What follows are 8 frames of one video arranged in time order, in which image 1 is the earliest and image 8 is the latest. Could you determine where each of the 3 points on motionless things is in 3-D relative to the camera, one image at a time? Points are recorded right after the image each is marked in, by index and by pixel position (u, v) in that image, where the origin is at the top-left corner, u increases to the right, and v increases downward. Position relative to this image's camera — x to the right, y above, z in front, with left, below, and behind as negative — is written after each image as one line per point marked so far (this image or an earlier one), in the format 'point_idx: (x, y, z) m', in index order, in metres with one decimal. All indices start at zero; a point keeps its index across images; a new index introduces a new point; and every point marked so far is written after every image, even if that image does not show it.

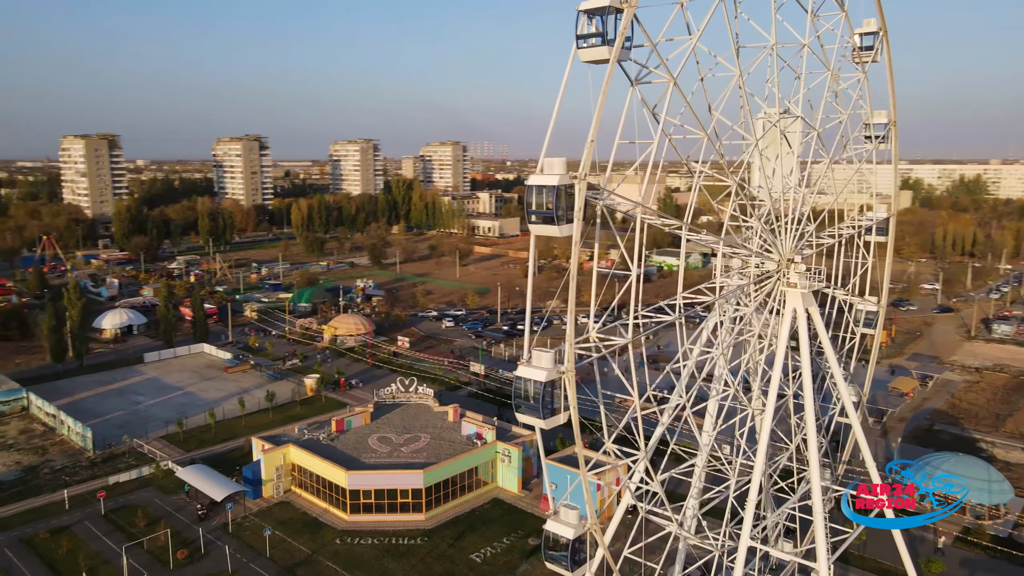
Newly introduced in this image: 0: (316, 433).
0: (-3.5, -2.6, +12.7) m
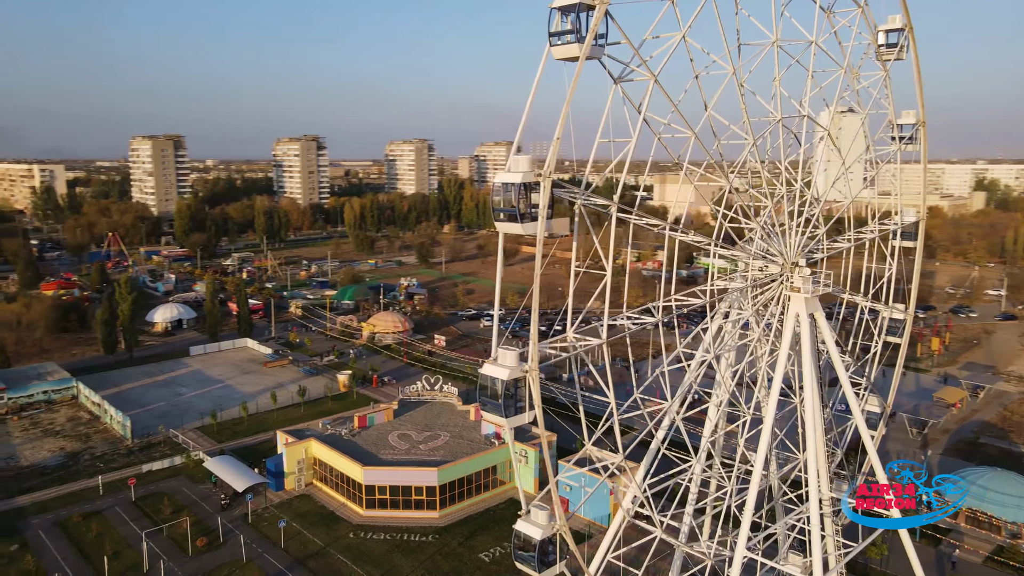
0: (-3.1, -2.5, +12.9) m
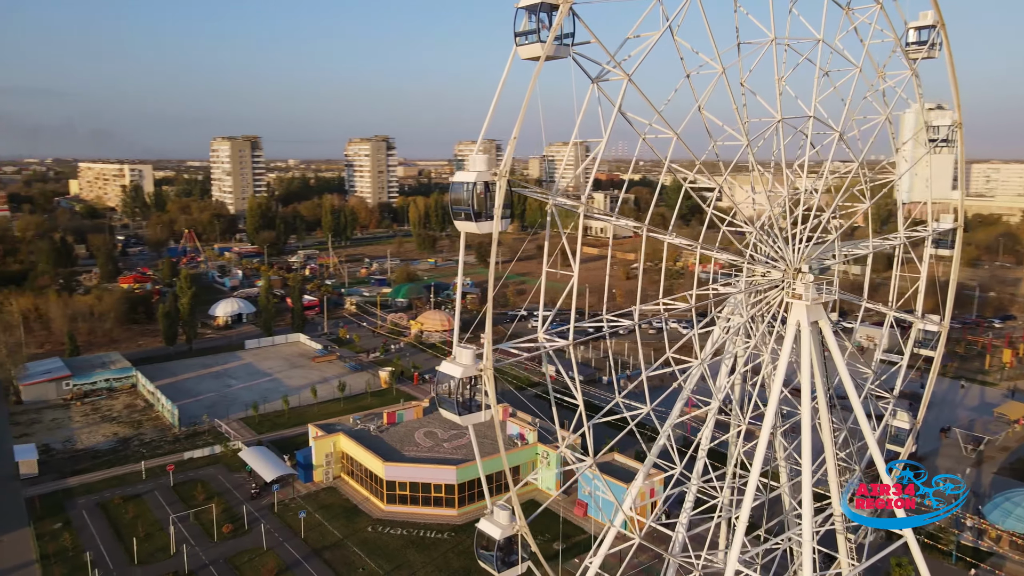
0: (-2.6, -2.5, +13.2) m
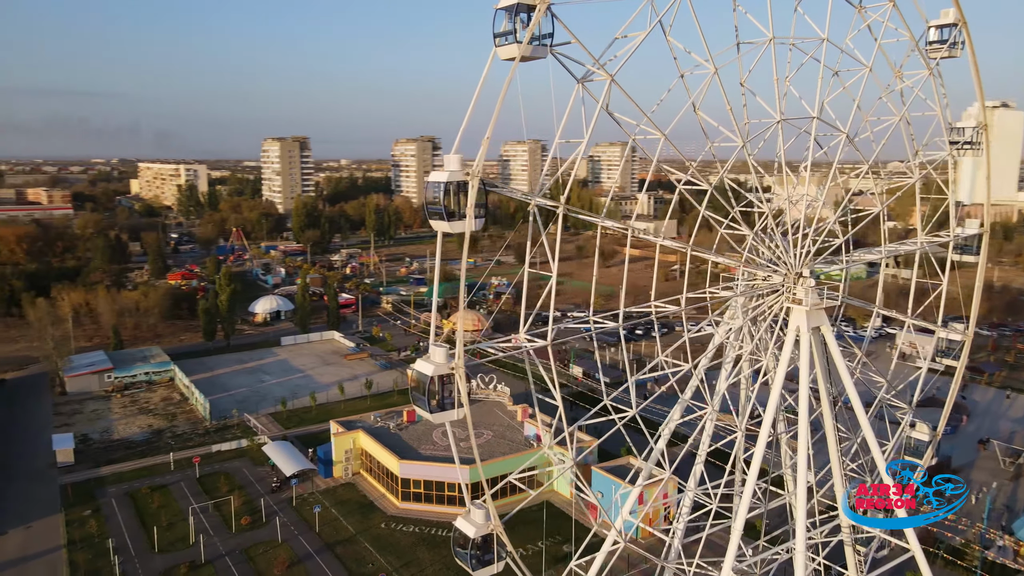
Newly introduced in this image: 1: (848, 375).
0: (-2.3, -2.5, +13.3) m
1: (+3.0, -0.8, +6.3) m
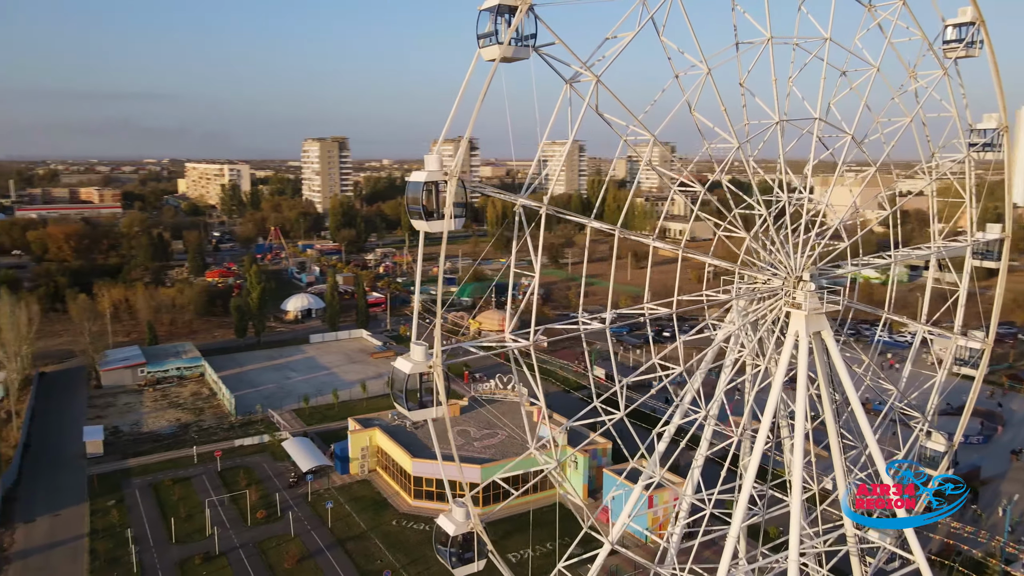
0: (-2.0, -2.5, +13.5) m
1: (+2.9, -0.8, +6.2) m
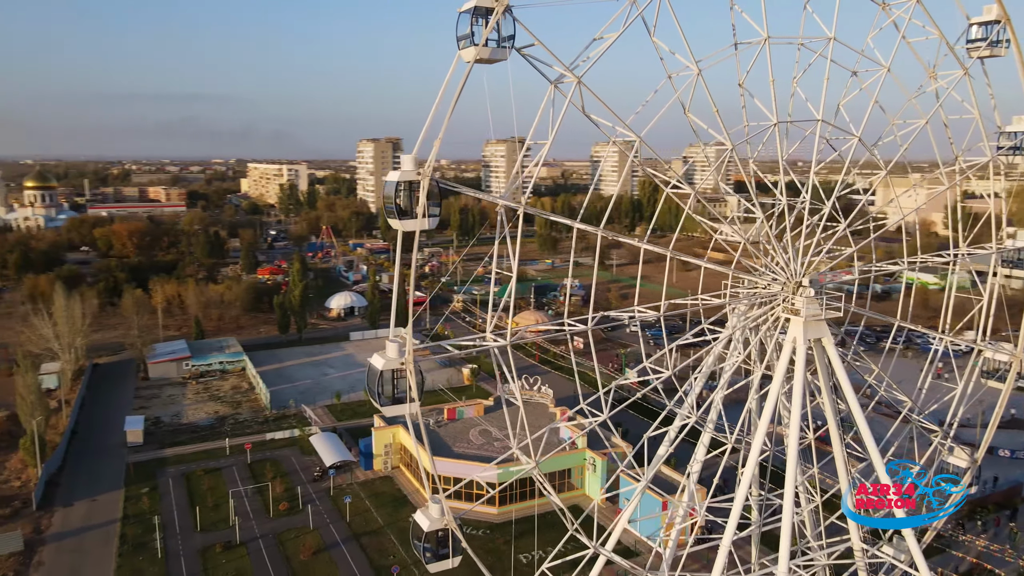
0: (-1.6, -2.5, +13.6) m
1: (+2.8, -0.9, +6.0) m
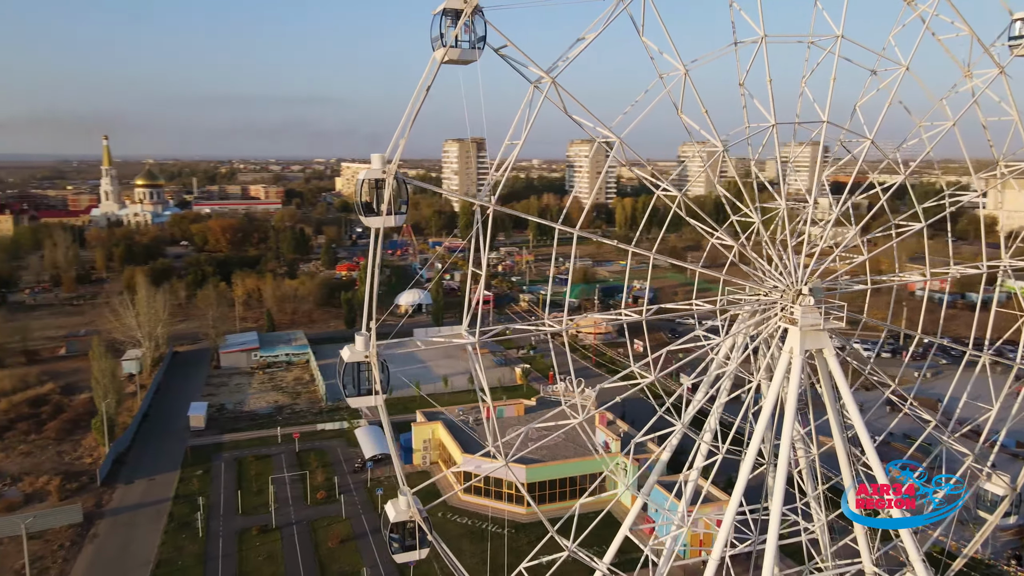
0: (-0.8, -2.5, +13.8) m
1: (+2.7, -0.9, +5.7) m
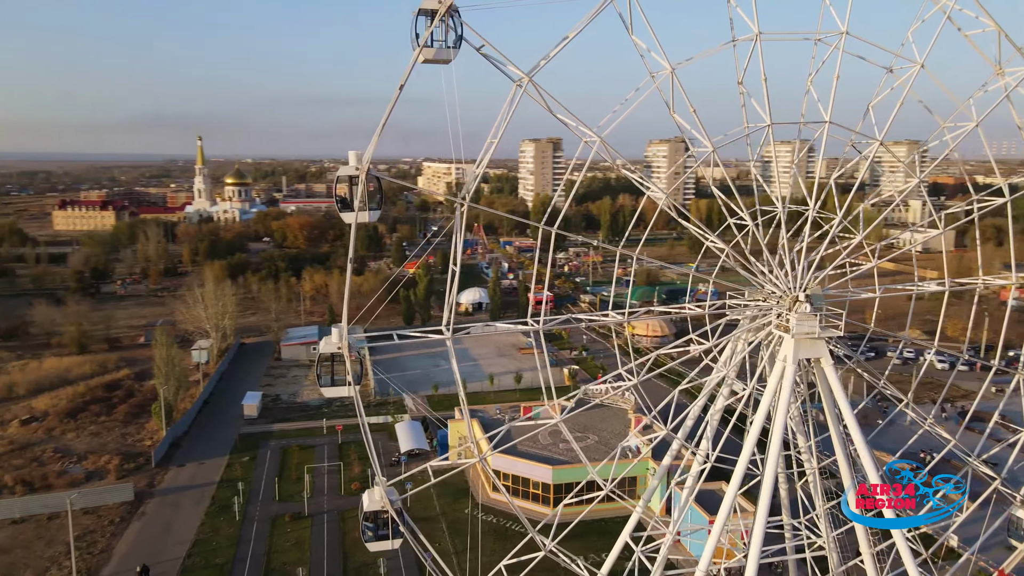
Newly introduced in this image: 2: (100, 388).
0: (-0.1, -2.4, +13.9) m
1: (+2.6, -1.0, +5.5) m
2: (-10.5, -2.6, +18.2) m
